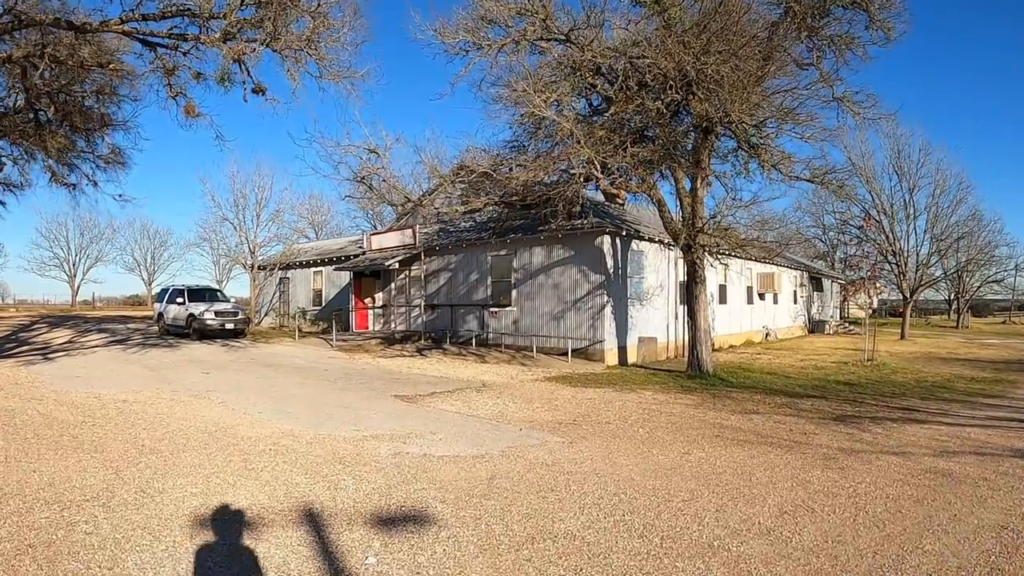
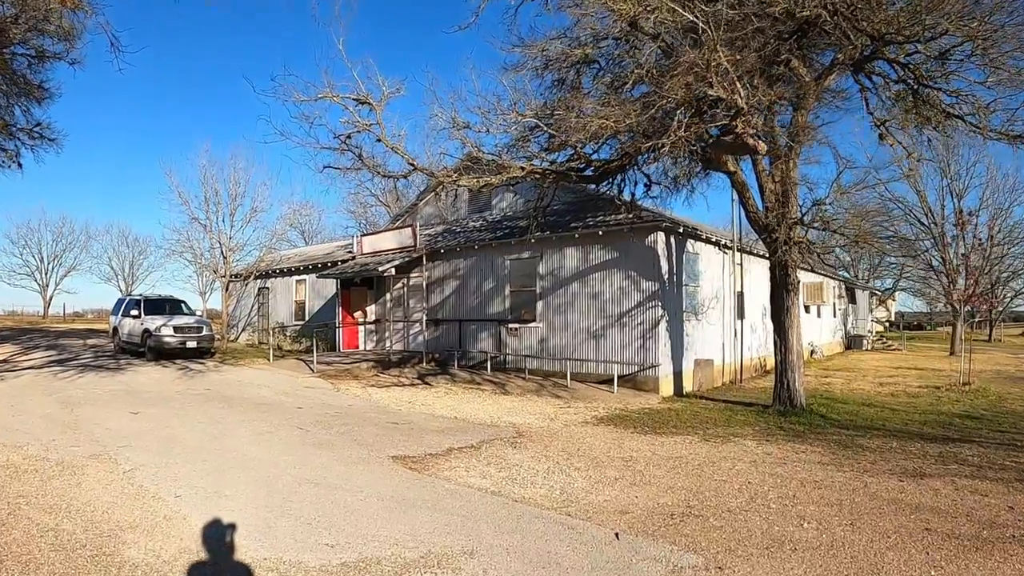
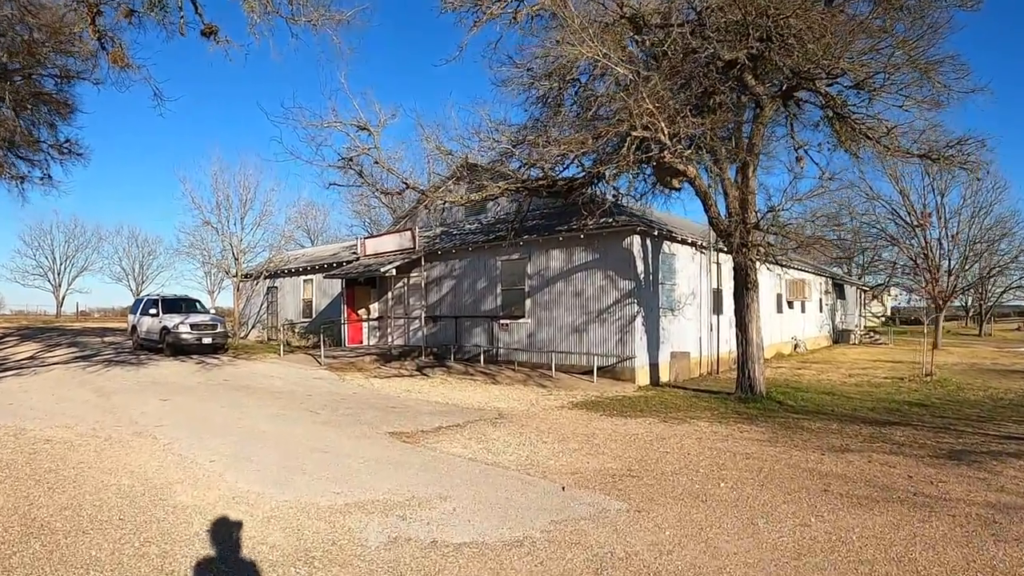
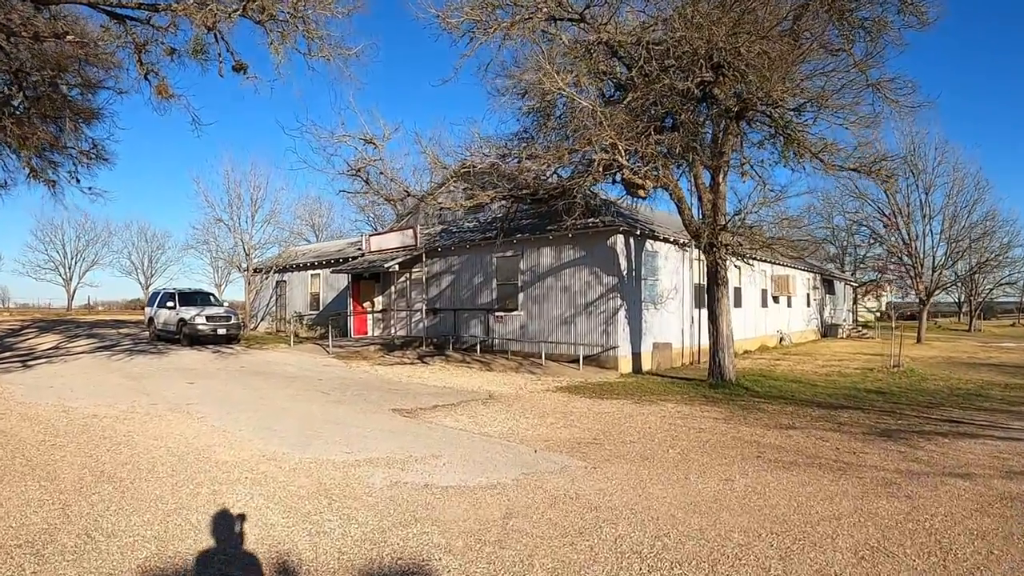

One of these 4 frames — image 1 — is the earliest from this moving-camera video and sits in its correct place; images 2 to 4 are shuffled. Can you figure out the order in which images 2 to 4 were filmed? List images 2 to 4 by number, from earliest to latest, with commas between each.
4, 3, 2
